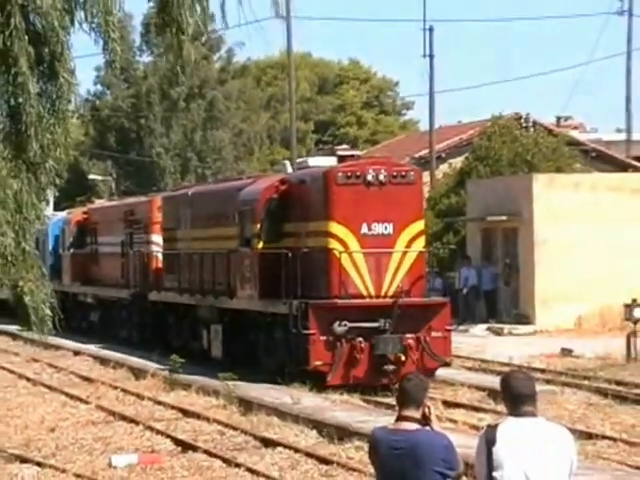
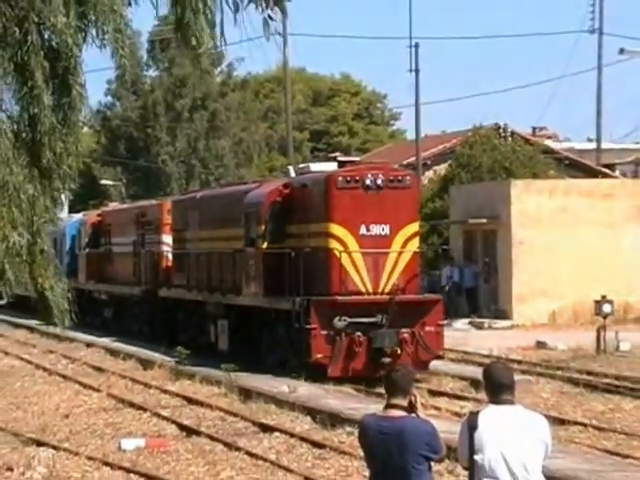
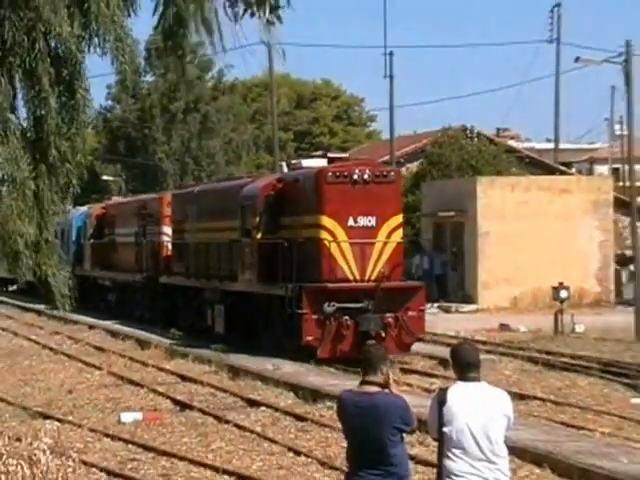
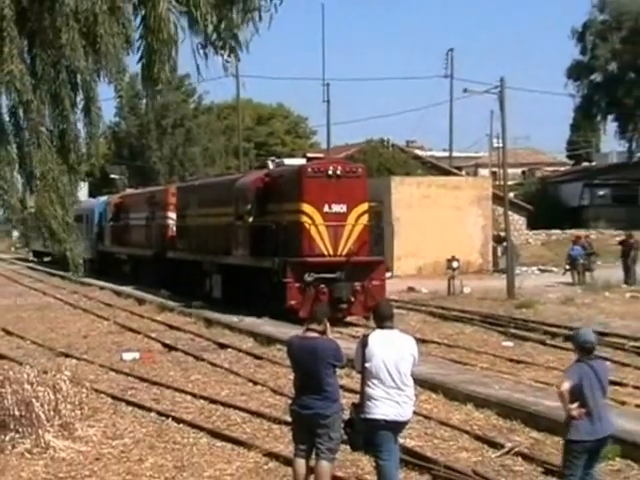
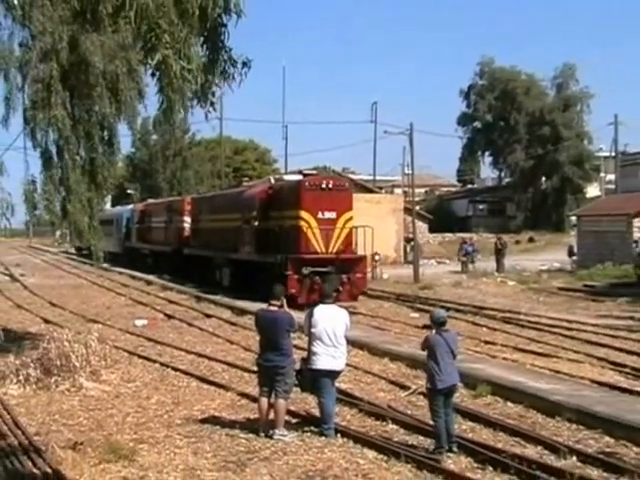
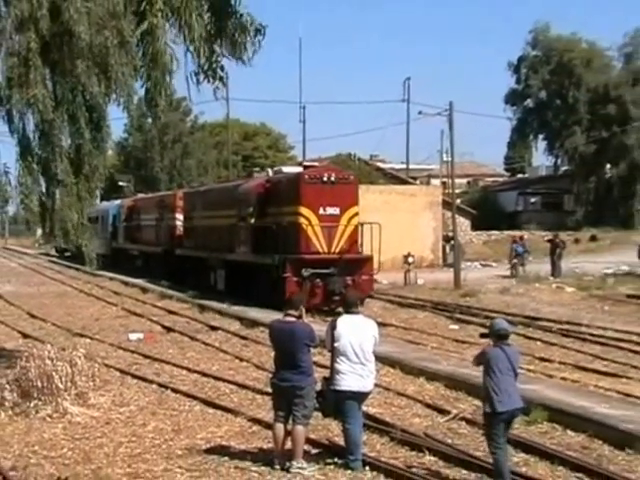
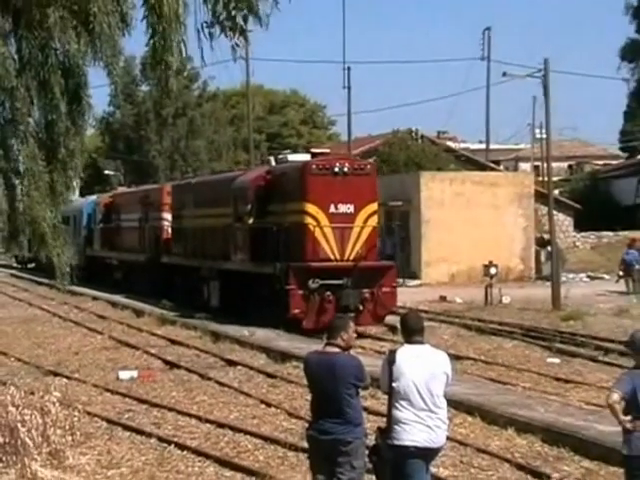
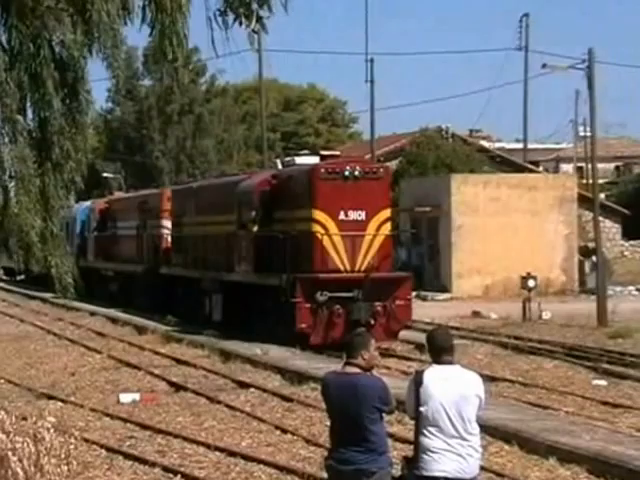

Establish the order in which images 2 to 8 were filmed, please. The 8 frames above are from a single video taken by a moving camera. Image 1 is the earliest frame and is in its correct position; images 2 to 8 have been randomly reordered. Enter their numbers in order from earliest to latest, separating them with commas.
2, 3, 8, 7, 4, 6, 5
